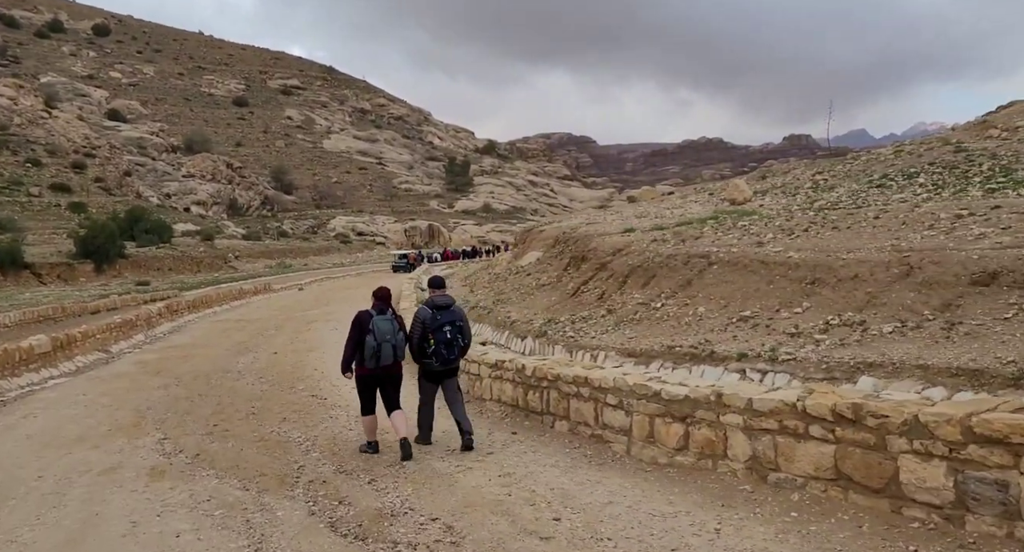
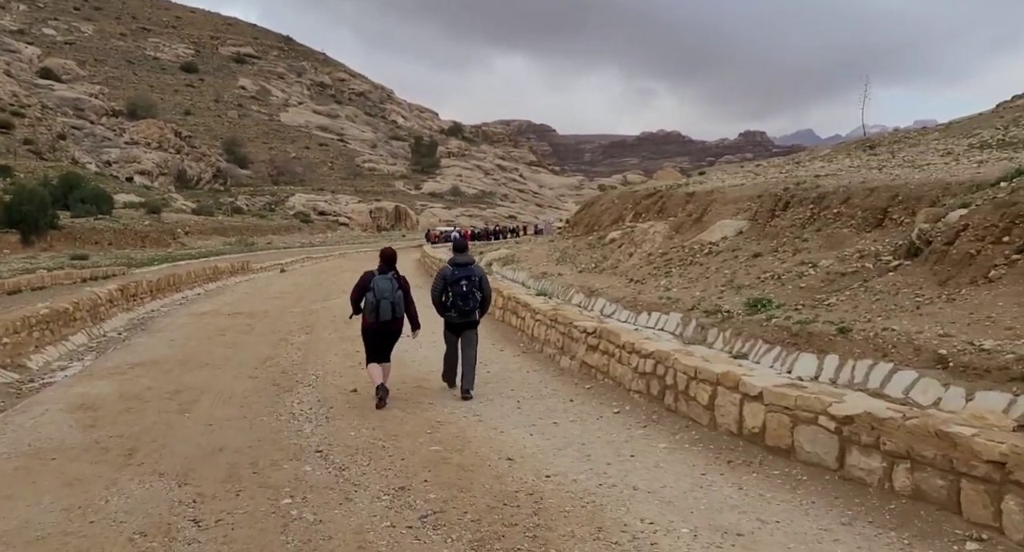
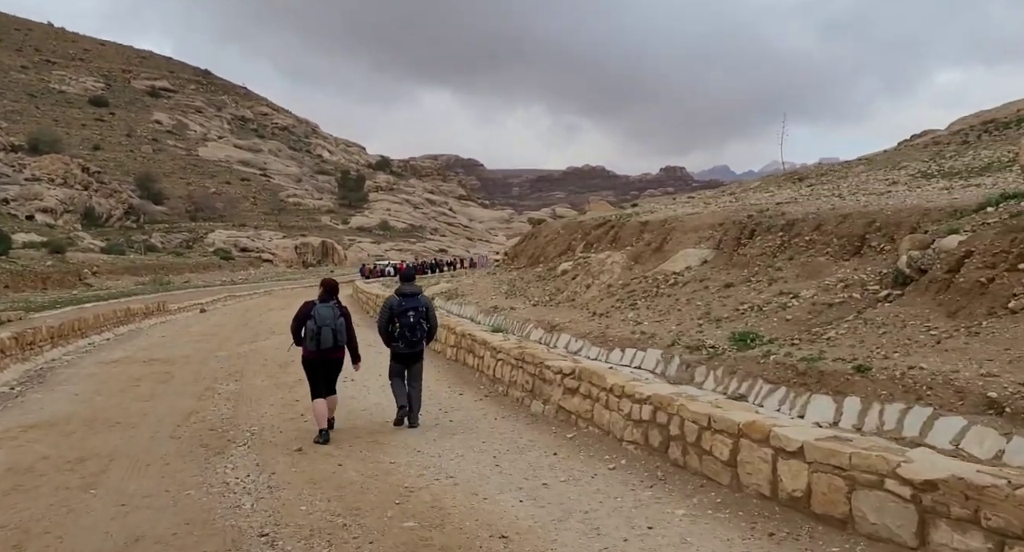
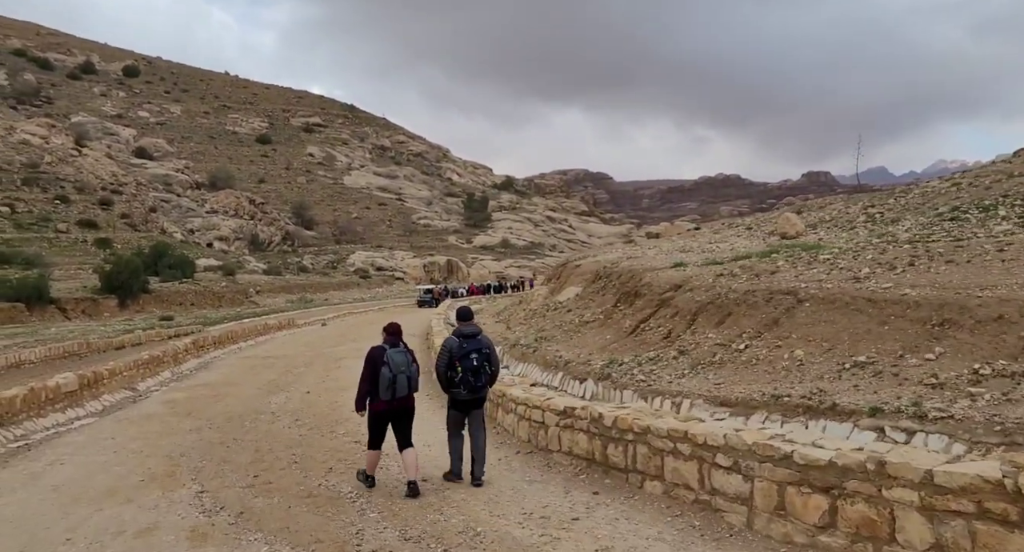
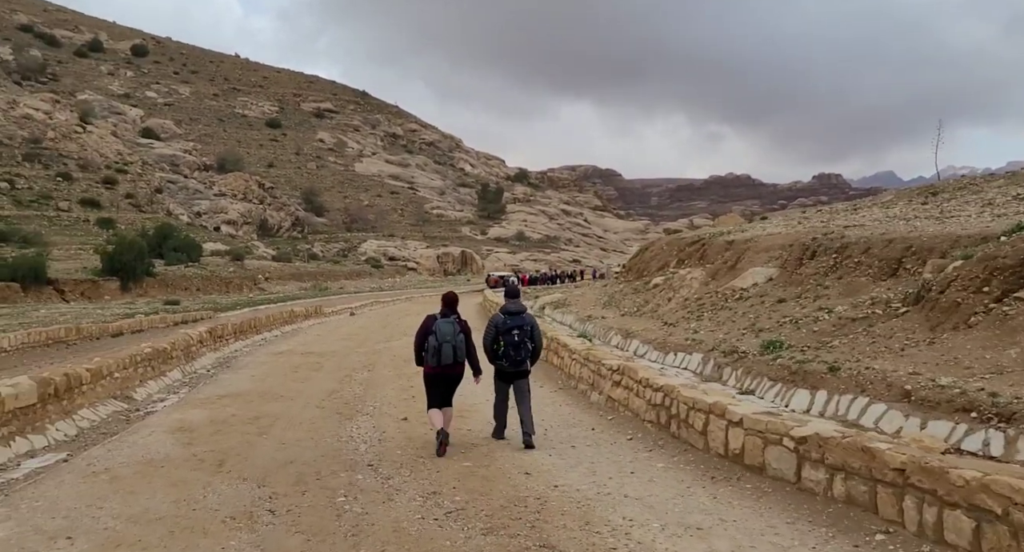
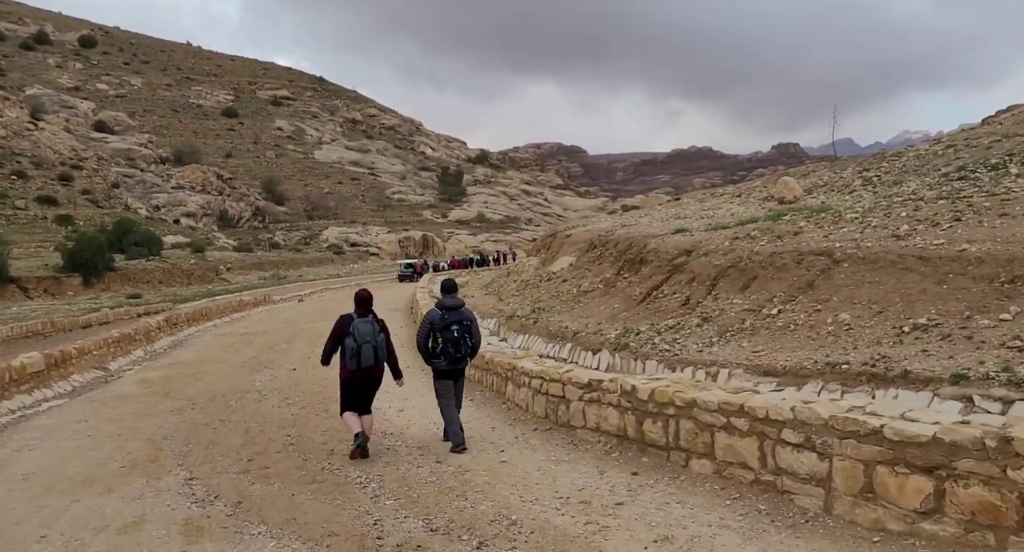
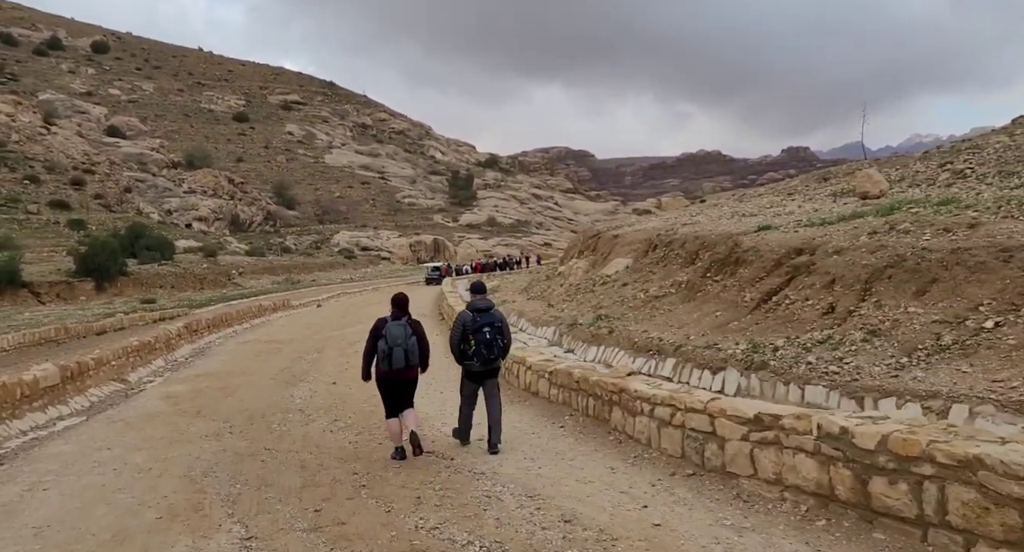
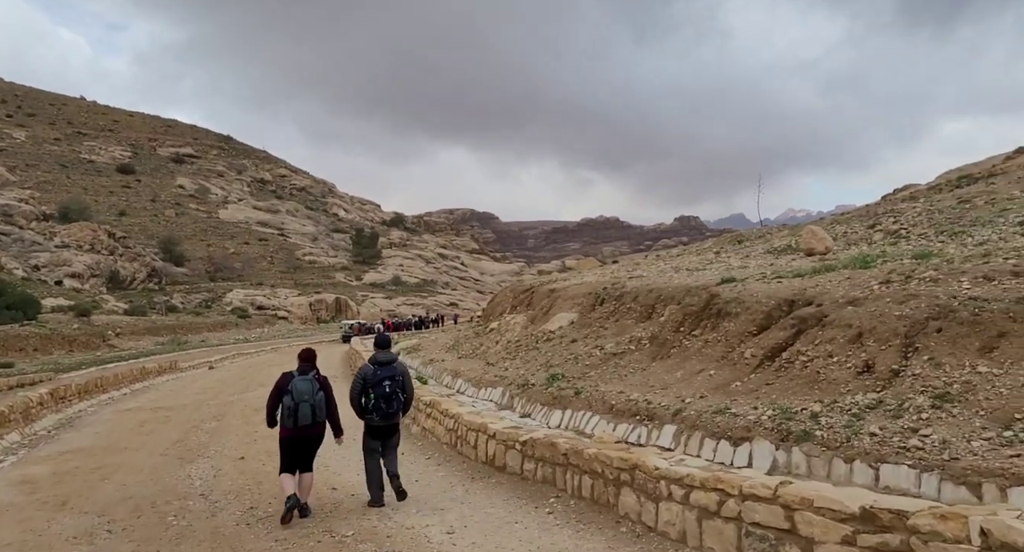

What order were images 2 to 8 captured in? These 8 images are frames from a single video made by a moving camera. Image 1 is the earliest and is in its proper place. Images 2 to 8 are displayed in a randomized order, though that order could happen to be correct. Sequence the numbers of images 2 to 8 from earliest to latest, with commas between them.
4, 6, 7, 8, 5, 2, 3
